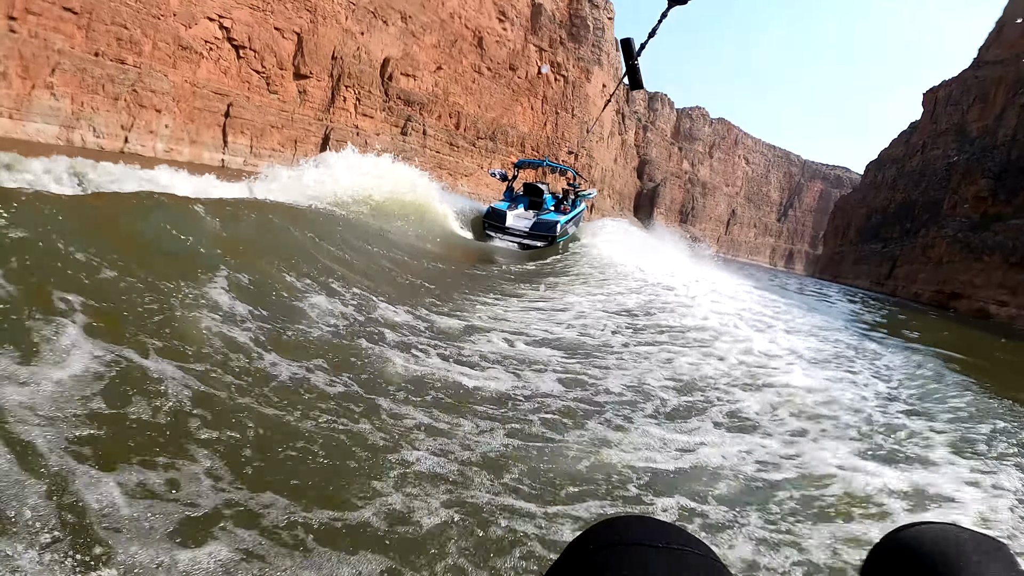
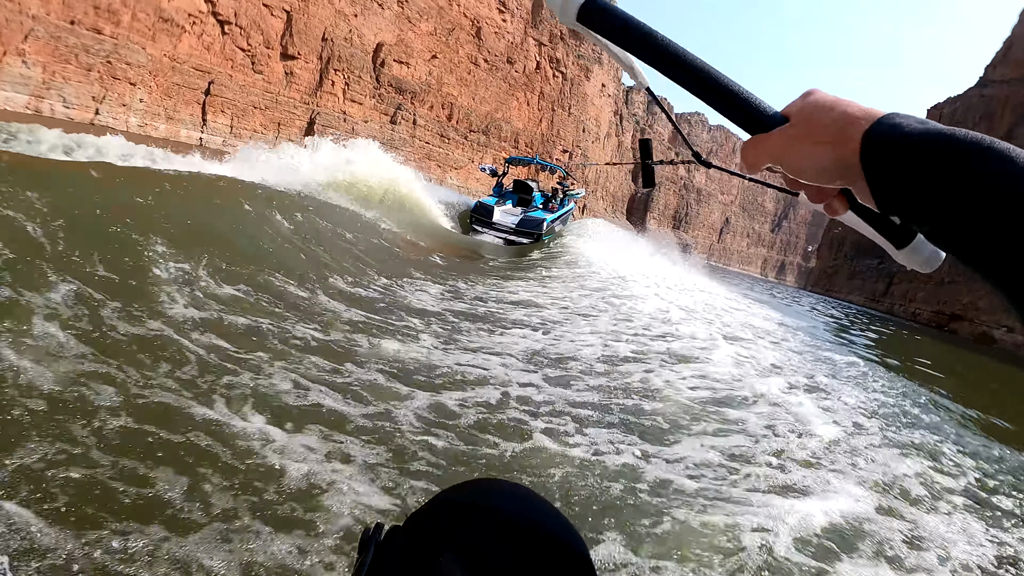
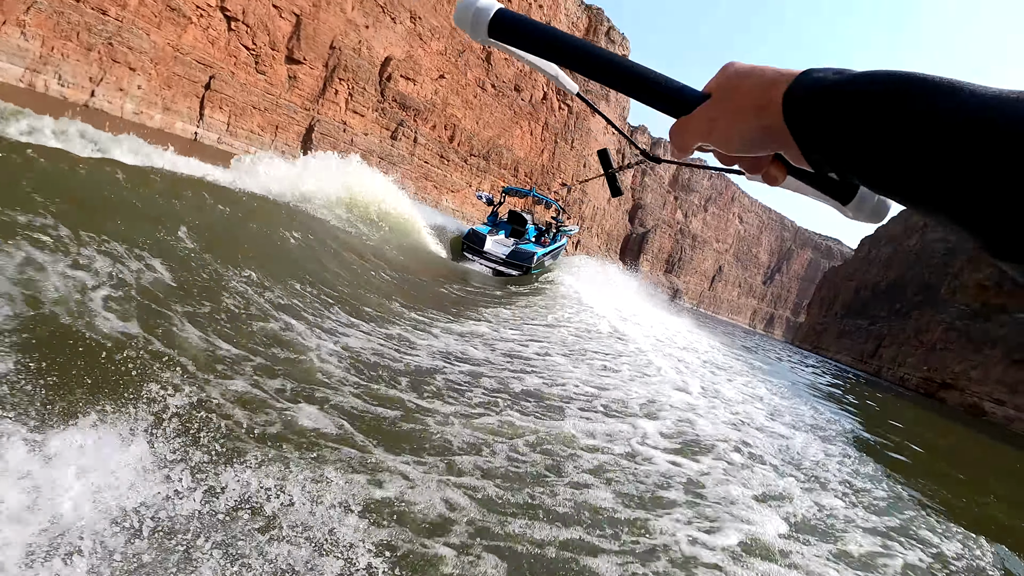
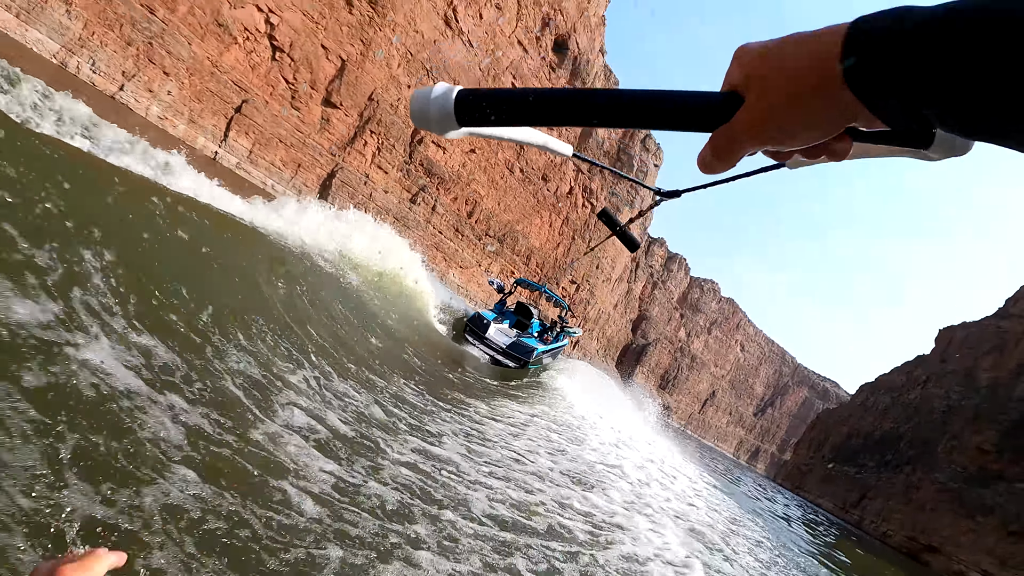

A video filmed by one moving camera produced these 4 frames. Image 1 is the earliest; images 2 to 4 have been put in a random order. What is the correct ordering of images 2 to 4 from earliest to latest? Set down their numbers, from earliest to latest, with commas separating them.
2, 3, 4
